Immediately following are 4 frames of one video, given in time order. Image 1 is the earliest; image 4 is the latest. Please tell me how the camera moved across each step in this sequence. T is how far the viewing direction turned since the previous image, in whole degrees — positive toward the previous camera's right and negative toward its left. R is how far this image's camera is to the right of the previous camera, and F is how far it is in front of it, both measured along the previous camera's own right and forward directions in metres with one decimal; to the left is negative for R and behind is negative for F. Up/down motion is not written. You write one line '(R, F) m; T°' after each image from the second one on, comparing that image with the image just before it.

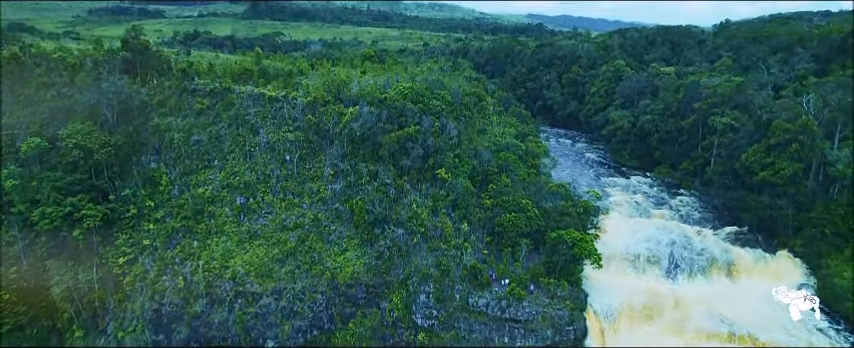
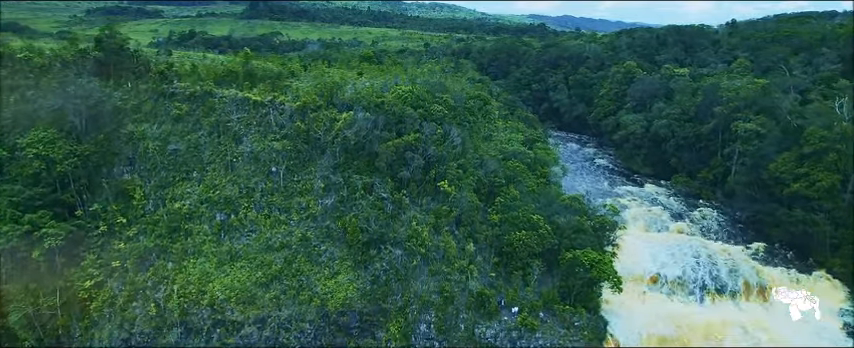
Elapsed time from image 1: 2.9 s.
(0.0, +2.3) m; 0°
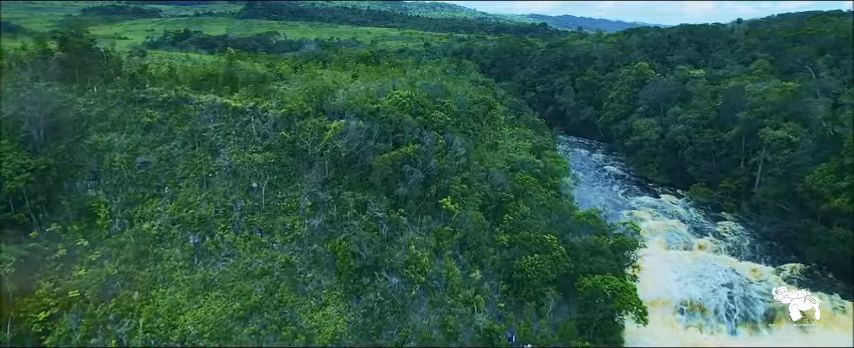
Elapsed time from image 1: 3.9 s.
(0.0, +2.4) m; 0°
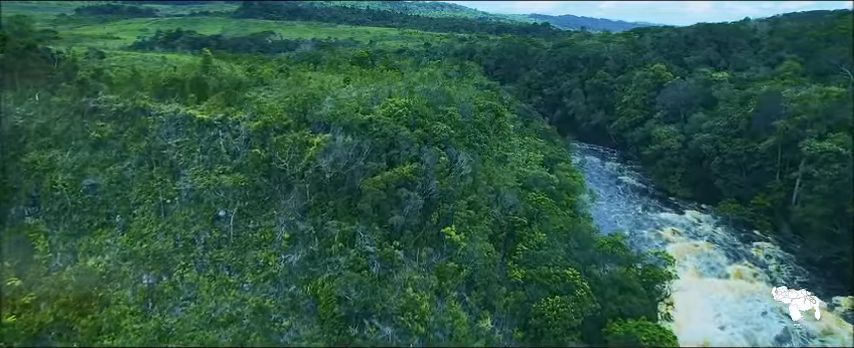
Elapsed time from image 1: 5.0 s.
(0.0, +3.1) m; 0°
